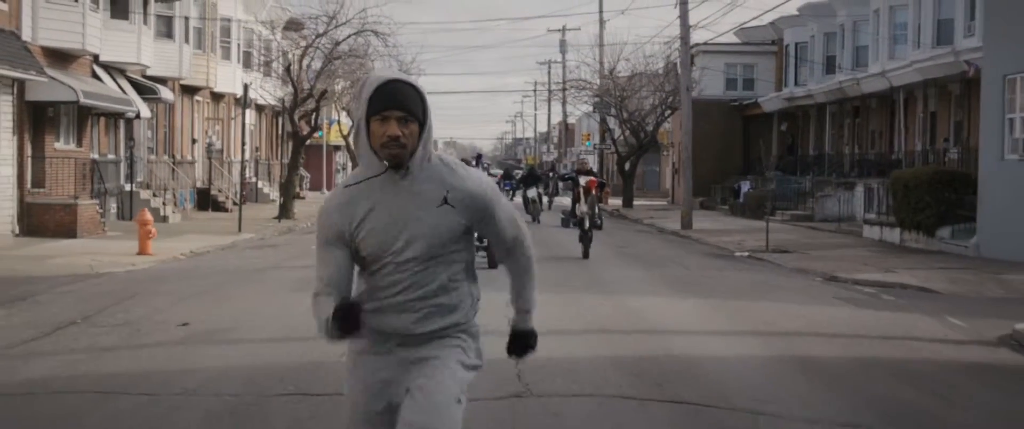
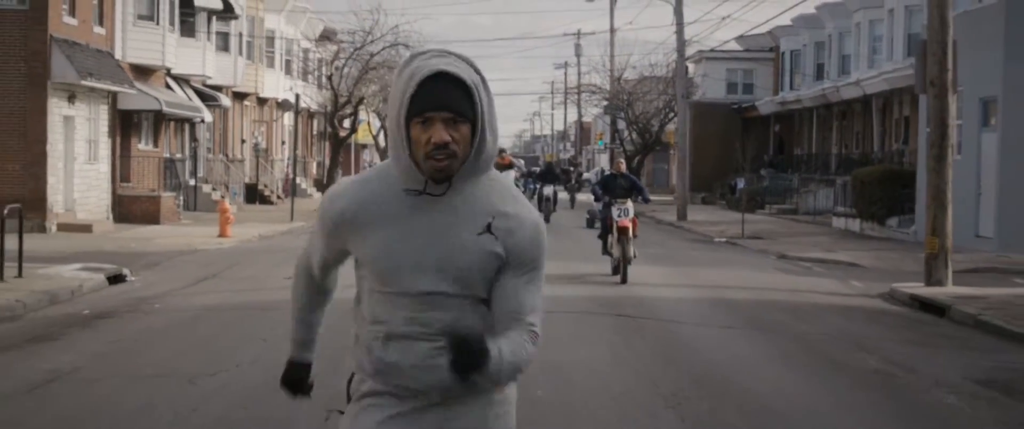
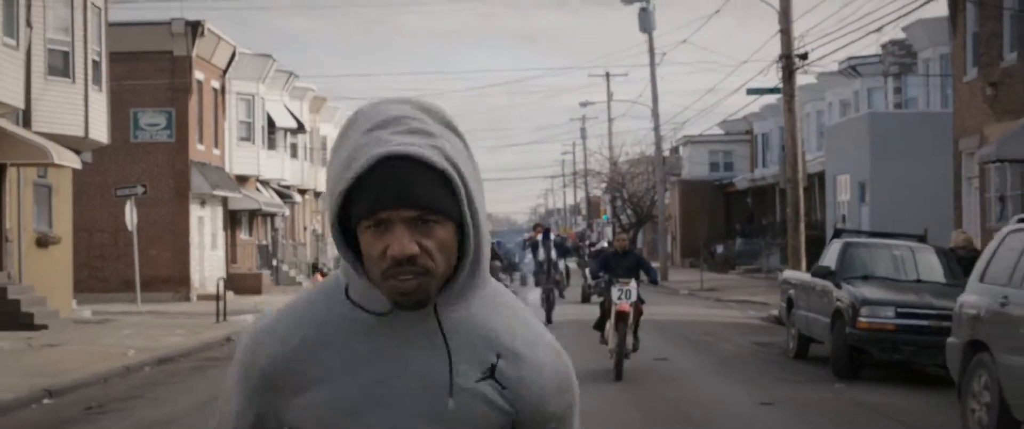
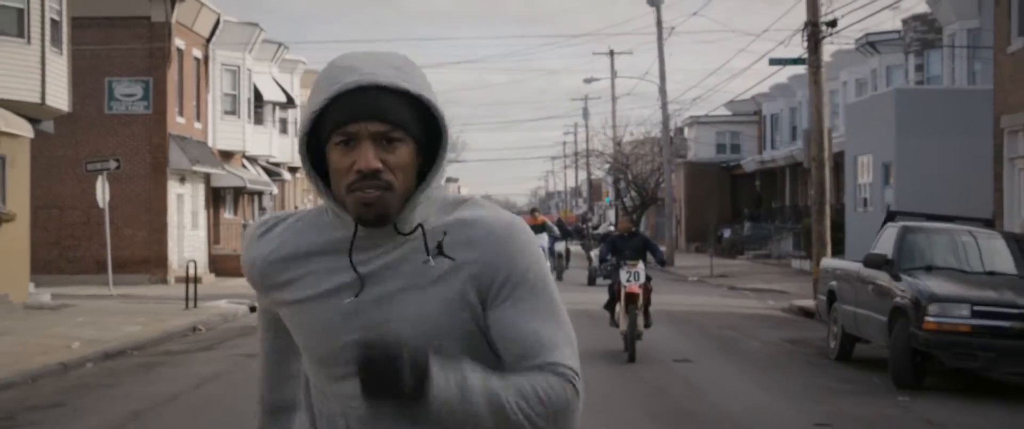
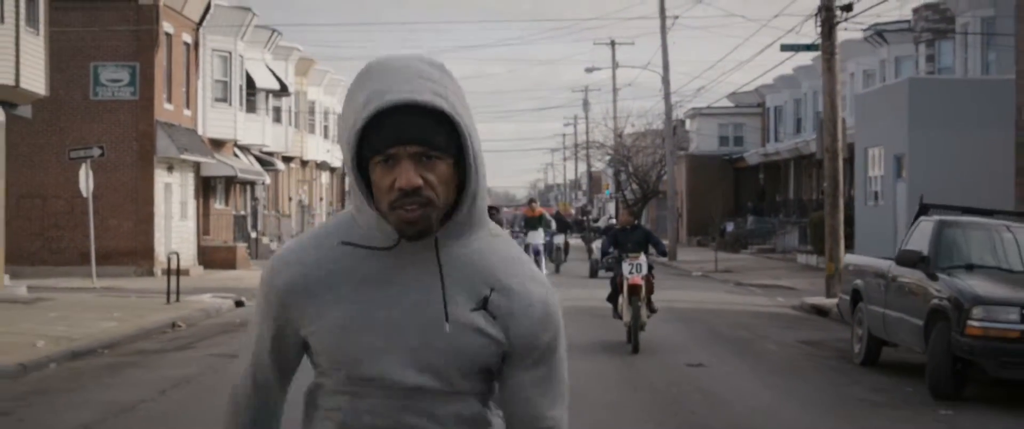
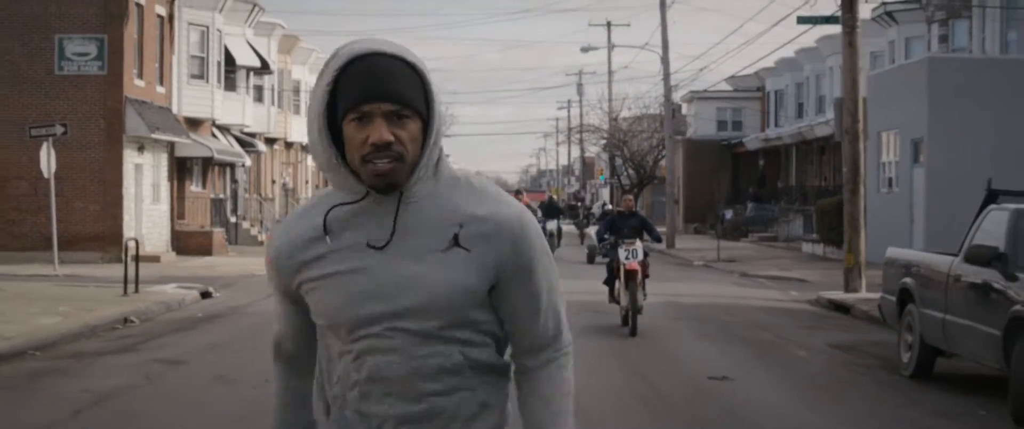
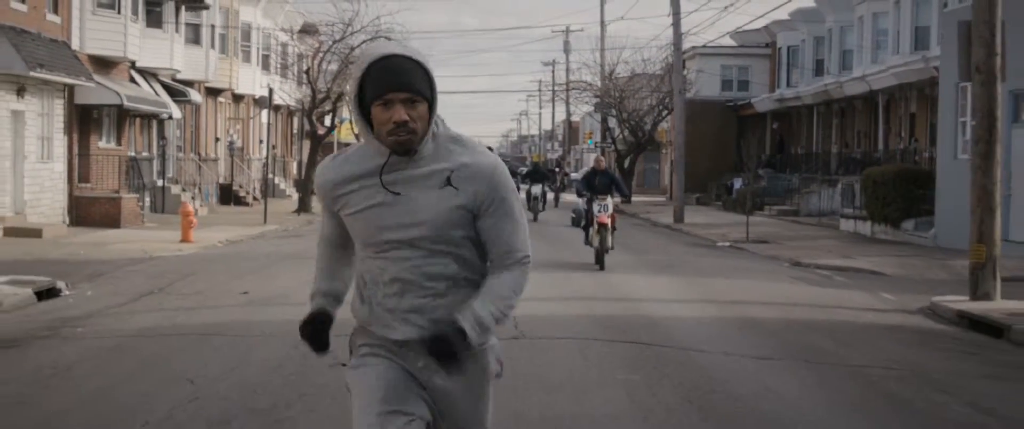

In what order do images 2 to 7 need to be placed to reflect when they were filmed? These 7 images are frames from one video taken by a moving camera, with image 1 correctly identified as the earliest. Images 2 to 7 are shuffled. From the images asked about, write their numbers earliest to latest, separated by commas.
7, 2, 6, 5, 4, 3
